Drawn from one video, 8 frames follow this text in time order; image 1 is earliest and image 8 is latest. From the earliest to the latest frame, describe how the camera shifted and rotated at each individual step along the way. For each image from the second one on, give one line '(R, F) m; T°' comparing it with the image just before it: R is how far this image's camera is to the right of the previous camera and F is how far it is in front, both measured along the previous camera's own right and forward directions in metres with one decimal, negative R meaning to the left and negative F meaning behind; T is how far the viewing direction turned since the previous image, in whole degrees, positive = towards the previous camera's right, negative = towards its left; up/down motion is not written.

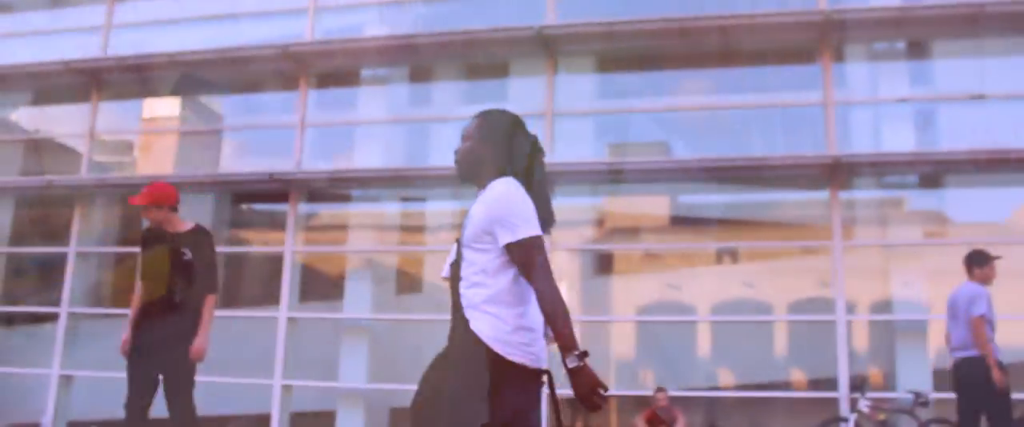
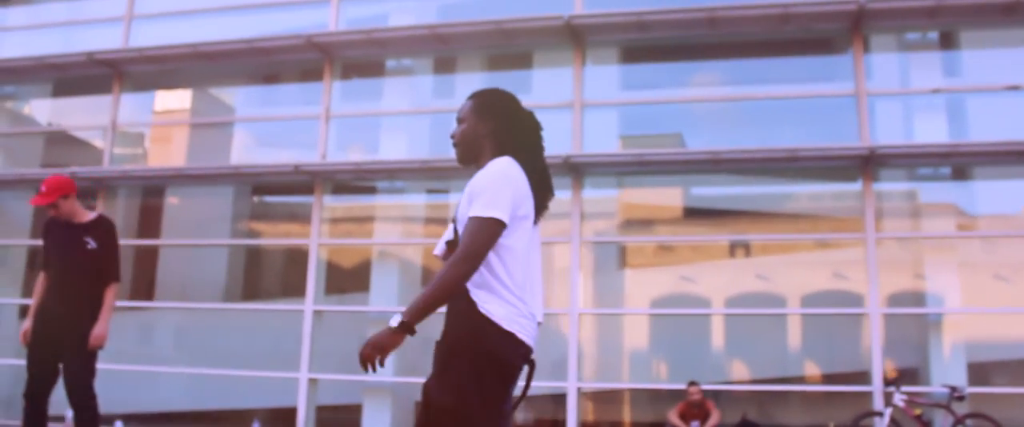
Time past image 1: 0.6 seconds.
(-0.3, +0.1) m; 0°
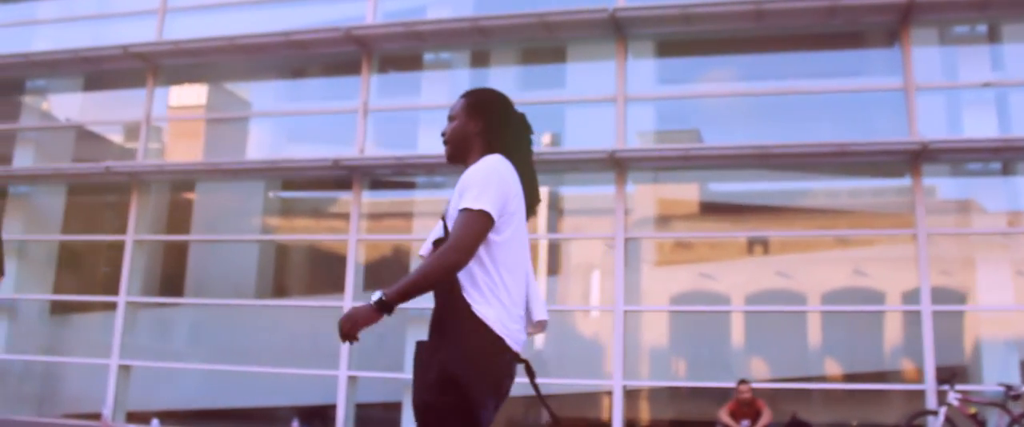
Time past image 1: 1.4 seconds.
(-0.4, +0.1) m; 0°
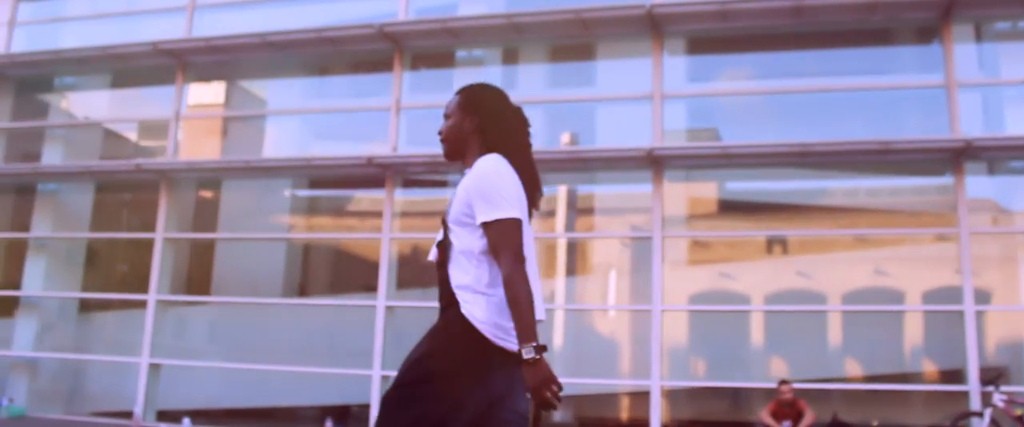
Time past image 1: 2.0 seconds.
(-0.3, +0.1) m; 0°
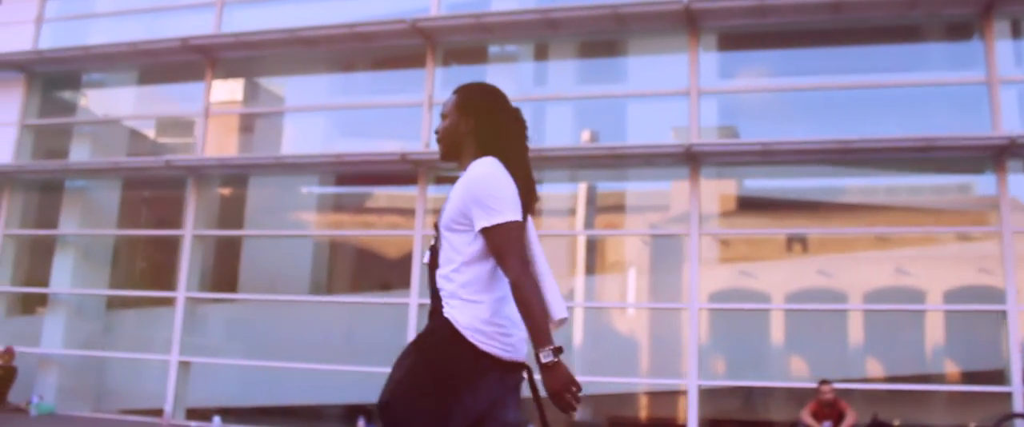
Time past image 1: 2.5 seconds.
(-0.3, +0.1) m; -1°
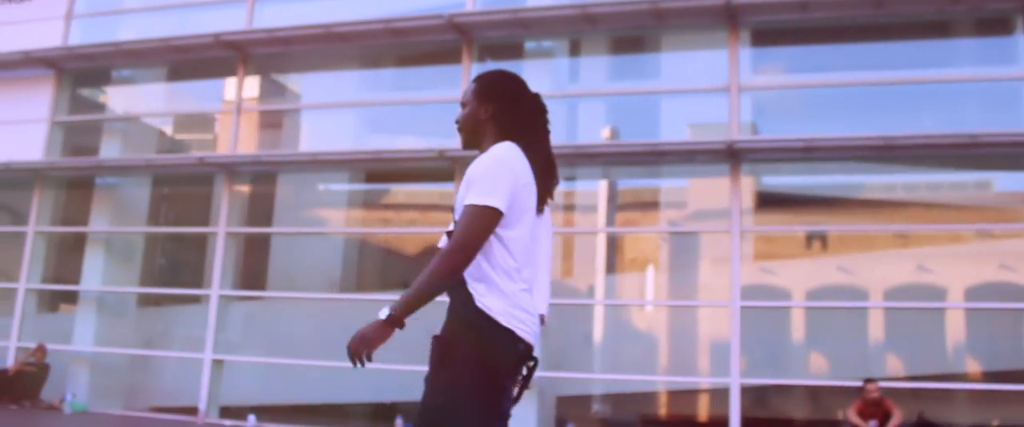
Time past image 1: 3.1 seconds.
(-0.3, +0.1) m; 0°
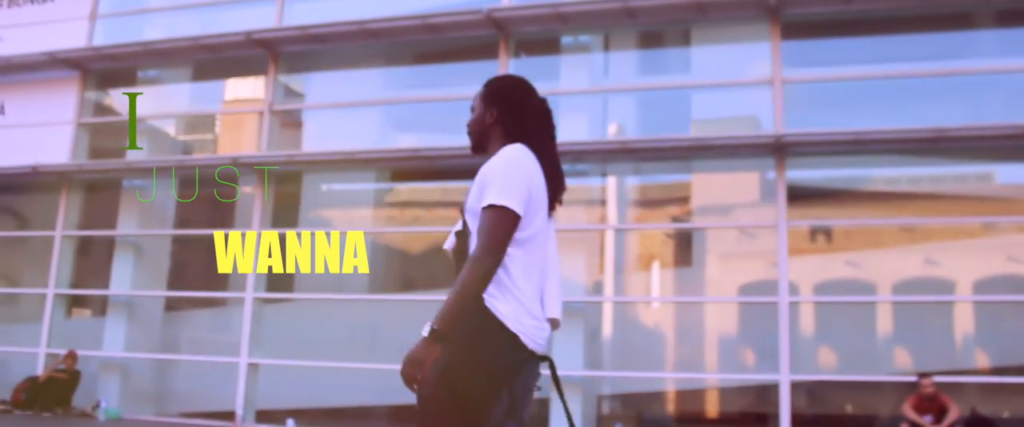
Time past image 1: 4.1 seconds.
(-0.6, +0.1) m; +1°
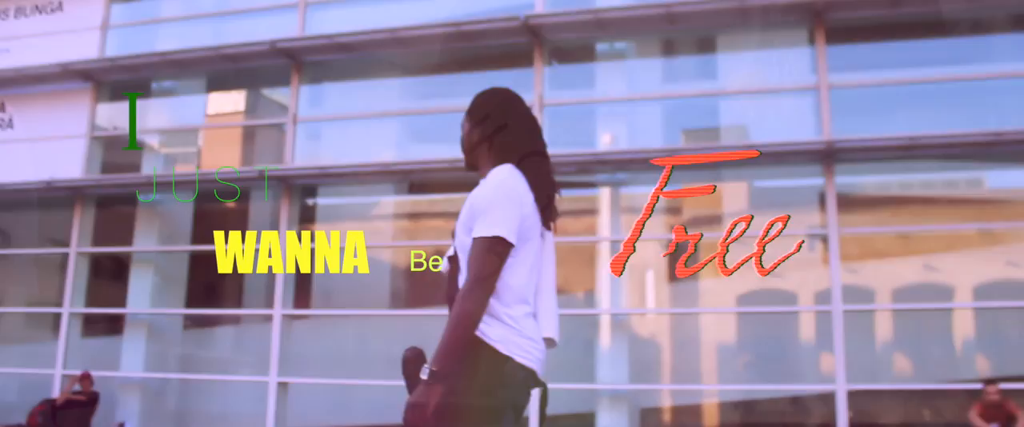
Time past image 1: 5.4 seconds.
(-0.7, +0.3) m; +2°
